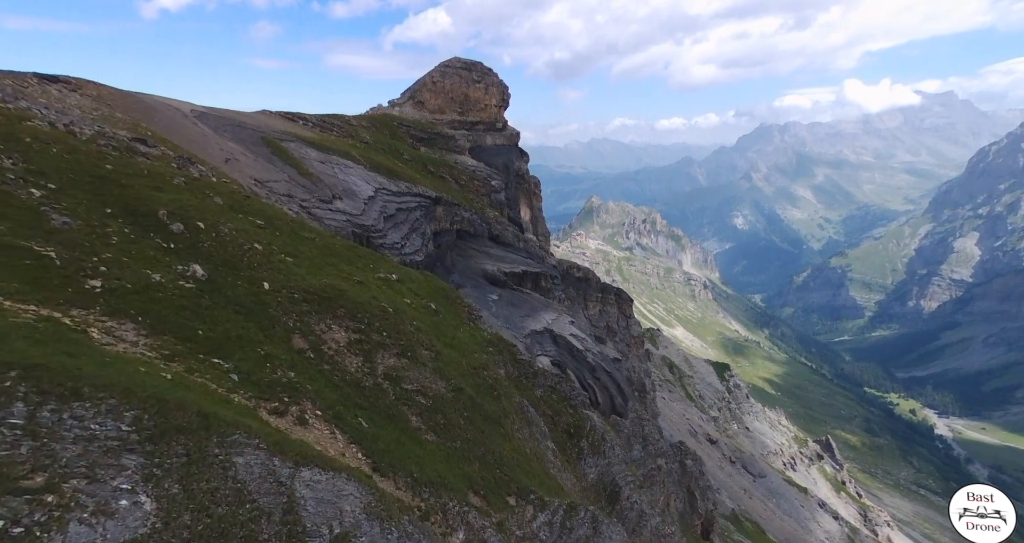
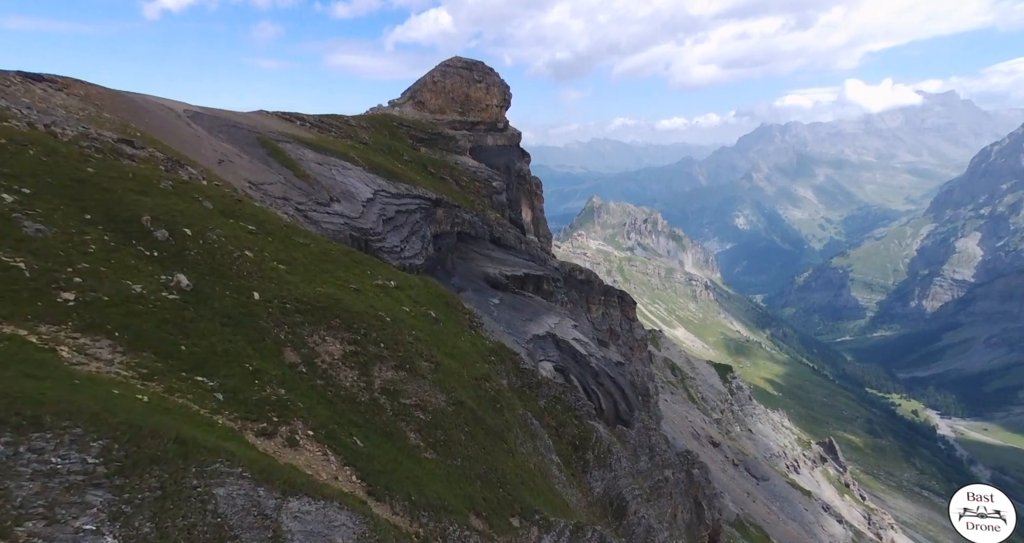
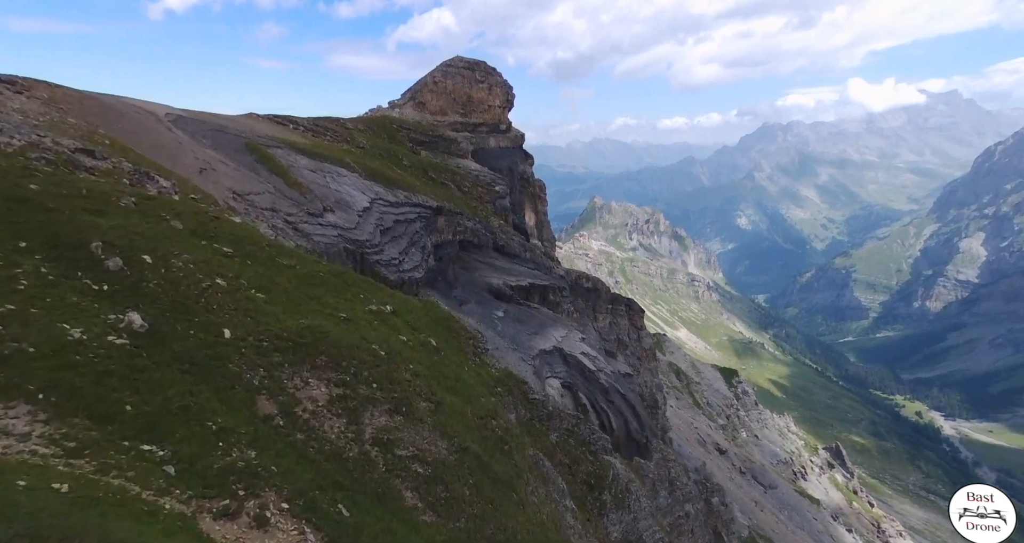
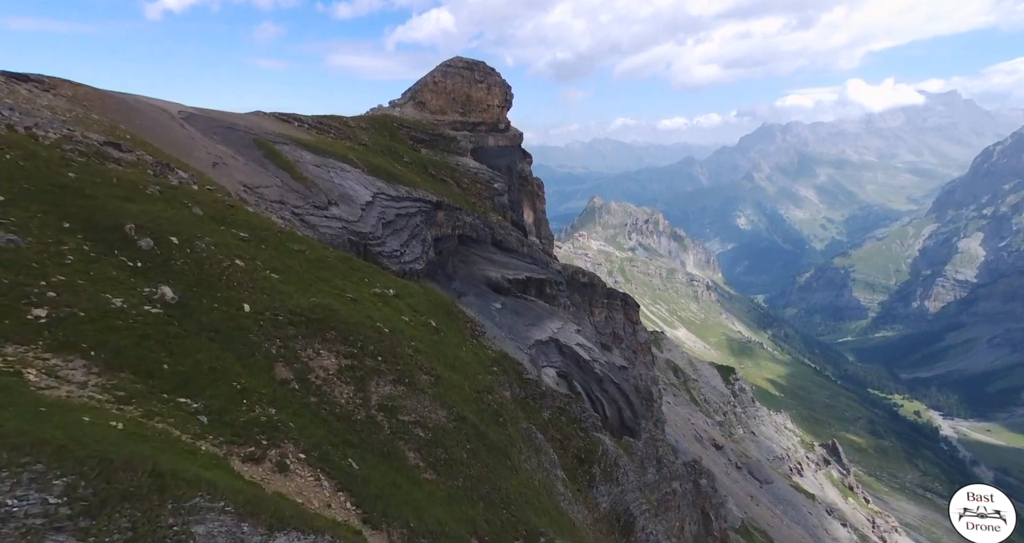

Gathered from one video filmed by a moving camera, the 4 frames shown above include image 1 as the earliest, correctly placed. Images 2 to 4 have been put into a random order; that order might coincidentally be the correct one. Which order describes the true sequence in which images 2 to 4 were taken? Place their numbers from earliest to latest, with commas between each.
2, 4, 3
